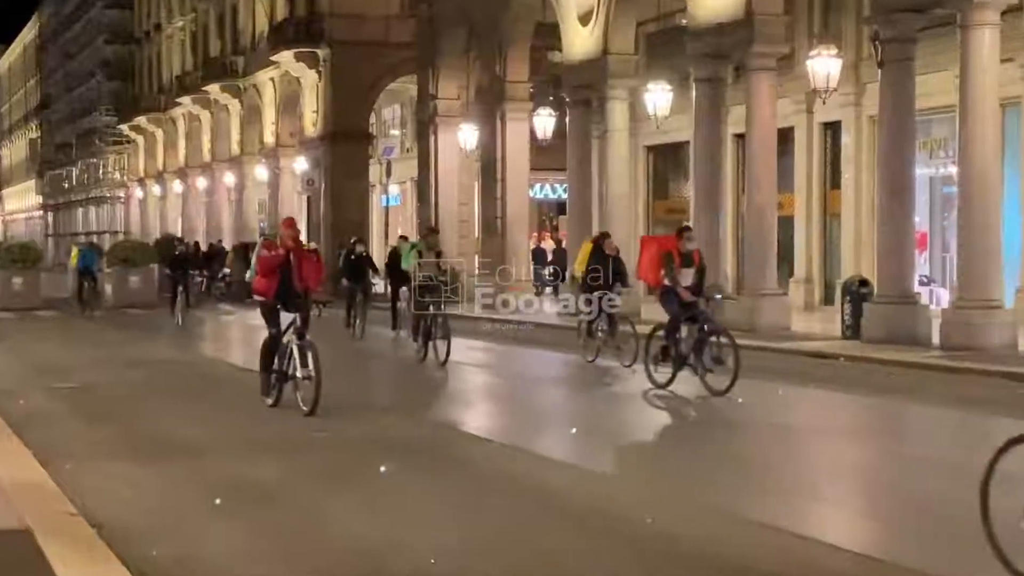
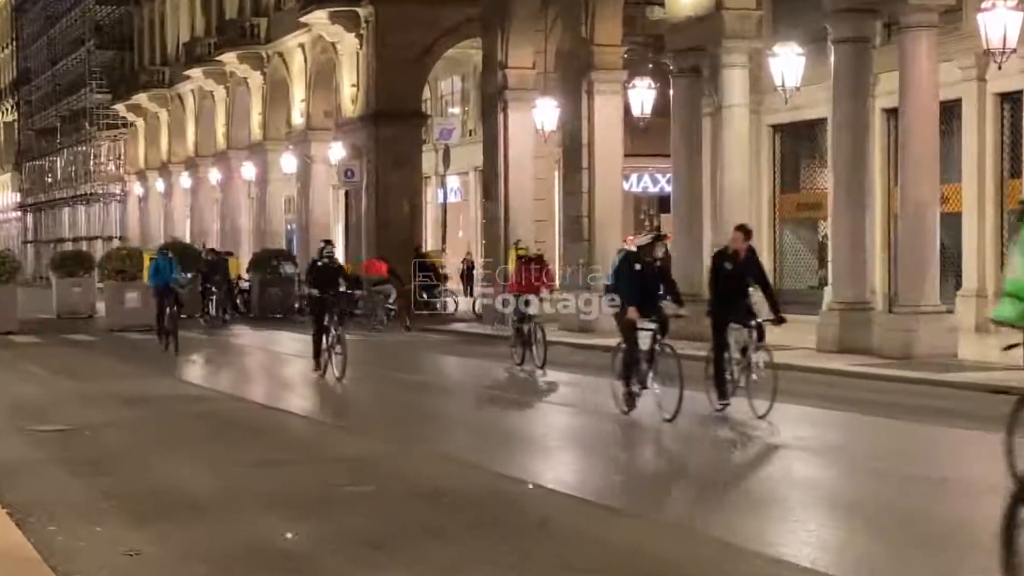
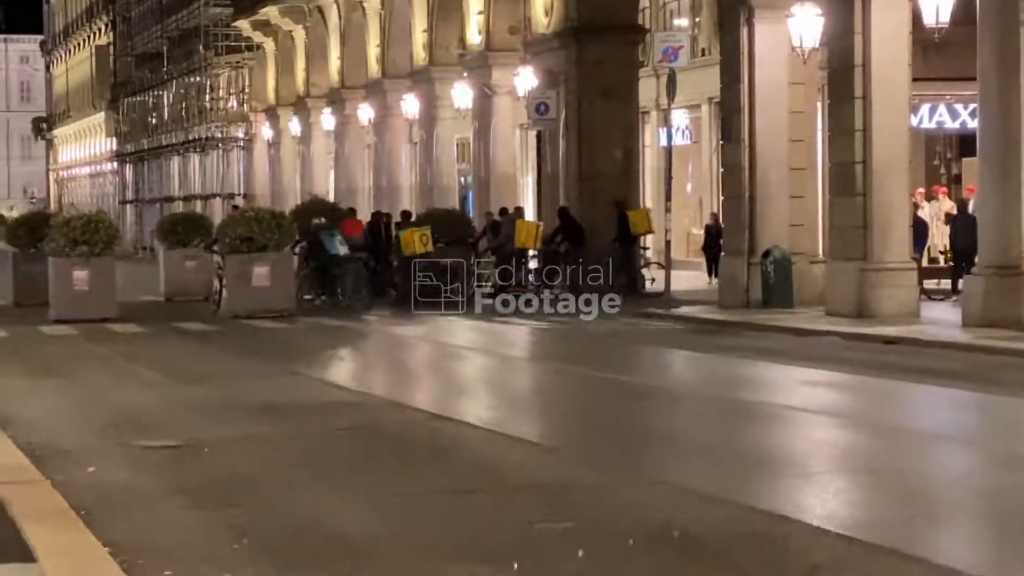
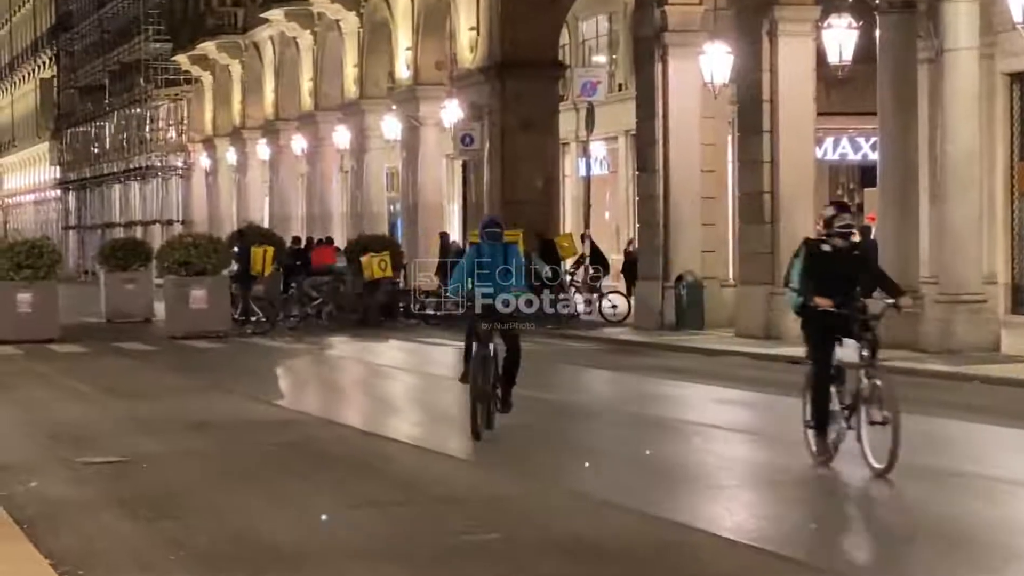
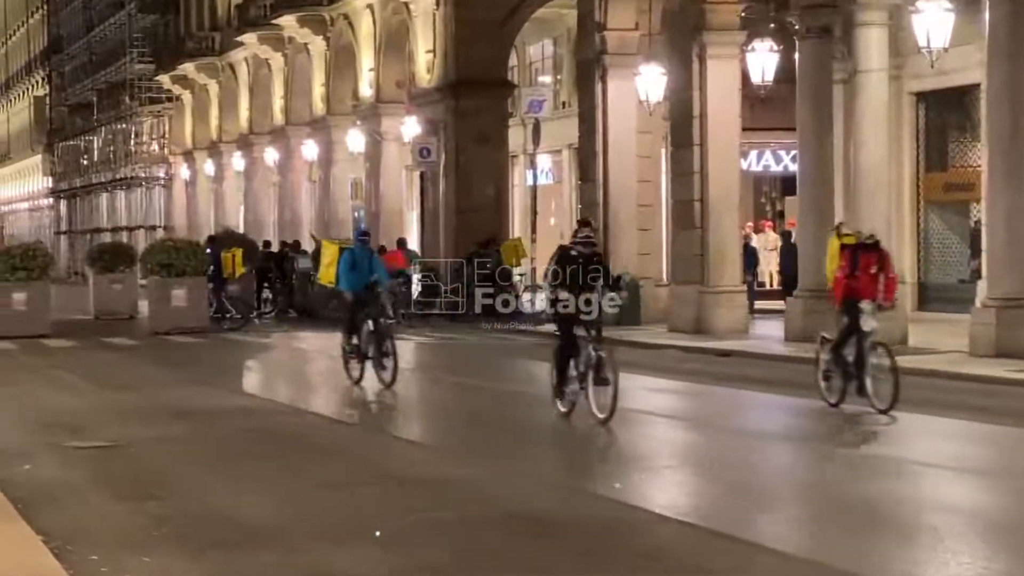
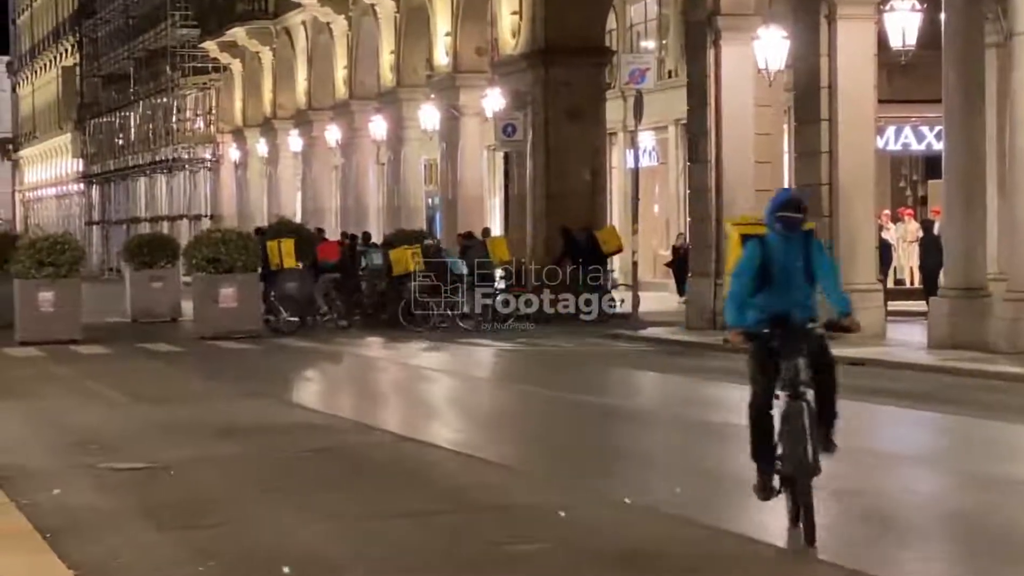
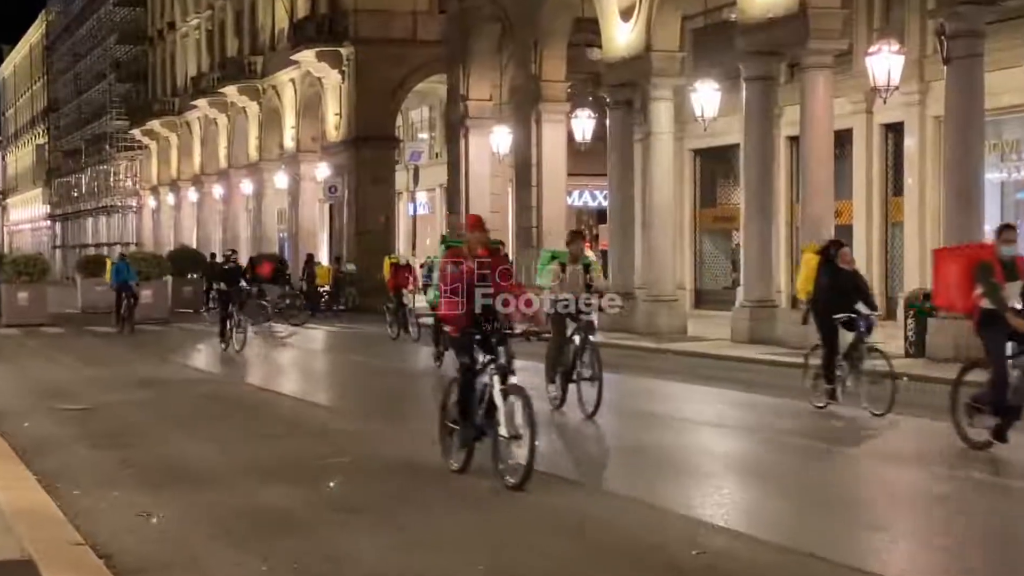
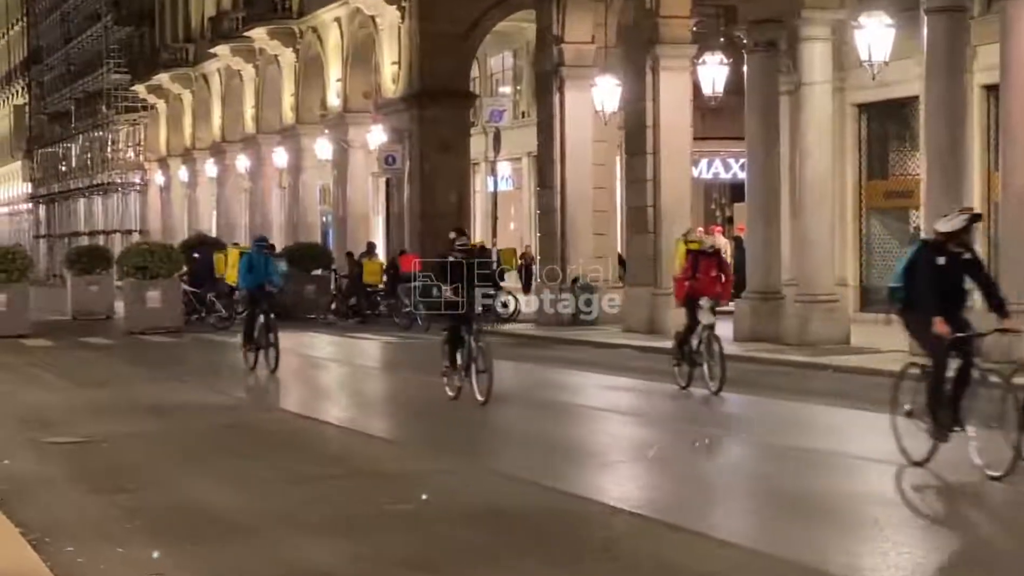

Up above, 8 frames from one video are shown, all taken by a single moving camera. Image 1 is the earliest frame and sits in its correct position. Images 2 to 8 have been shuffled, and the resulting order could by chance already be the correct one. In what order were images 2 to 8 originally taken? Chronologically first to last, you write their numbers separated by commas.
7, 2, 8, 5, 4, 6, 3
